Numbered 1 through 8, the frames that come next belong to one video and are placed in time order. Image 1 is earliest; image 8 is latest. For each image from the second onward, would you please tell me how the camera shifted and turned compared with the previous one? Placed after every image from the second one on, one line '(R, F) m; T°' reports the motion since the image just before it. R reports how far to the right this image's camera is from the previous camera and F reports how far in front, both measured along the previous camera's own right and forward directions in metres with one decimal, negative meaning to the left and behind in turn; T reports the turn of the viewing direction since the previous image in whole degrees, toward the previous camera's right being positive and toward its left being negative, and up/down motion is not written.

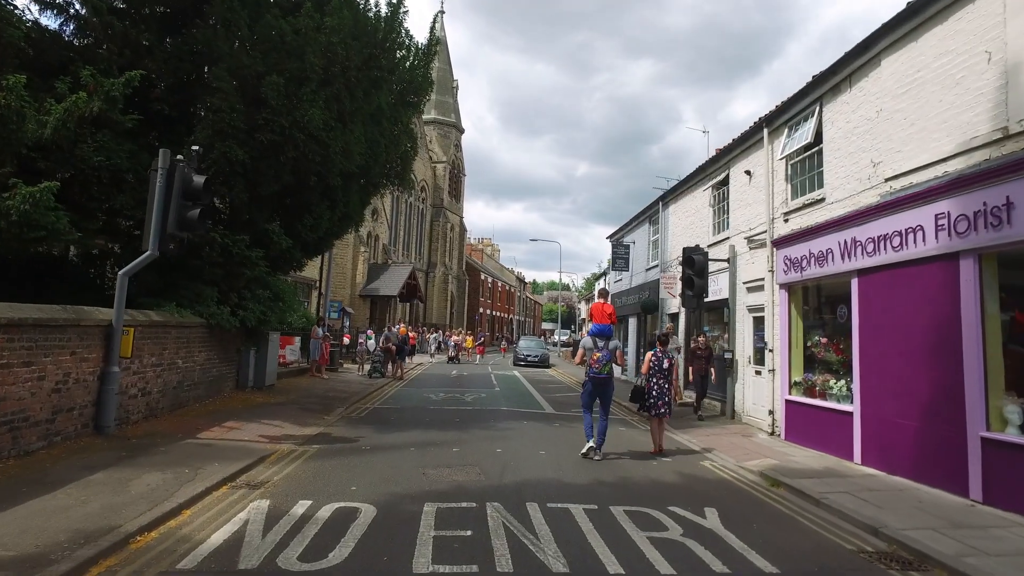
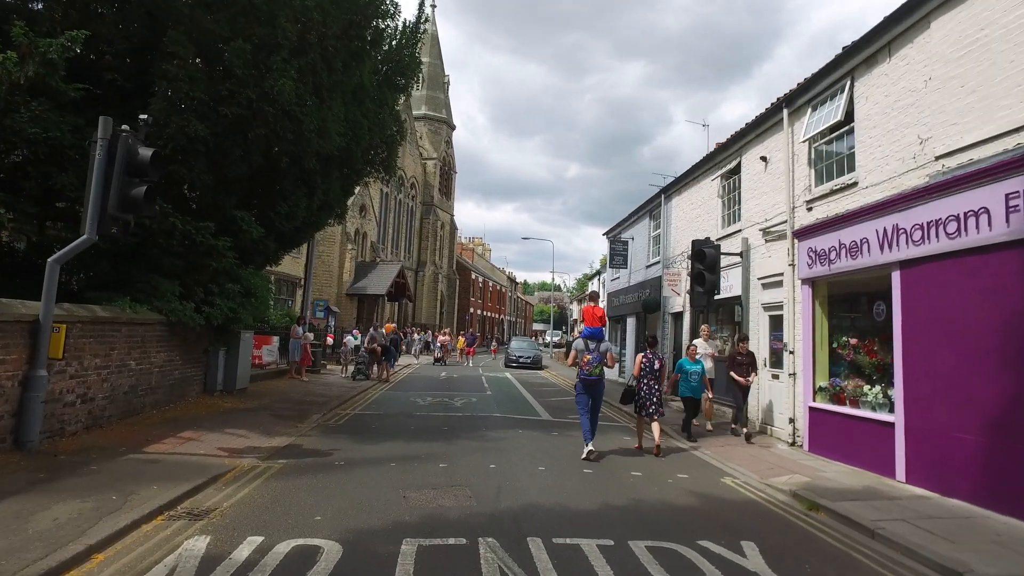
(-0.1, +1.0) m; +1°
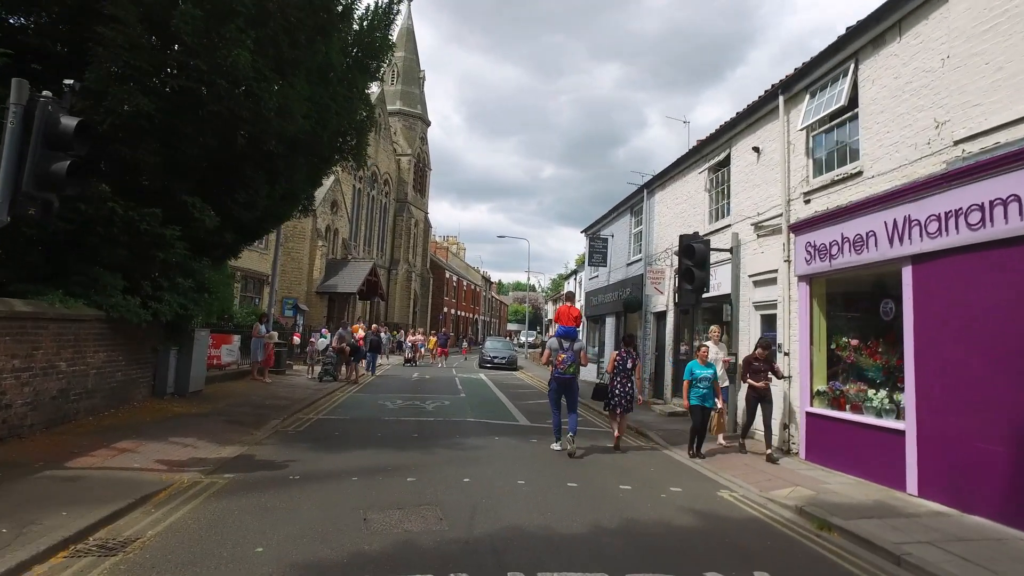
(0.0, +0.7) m; +2°
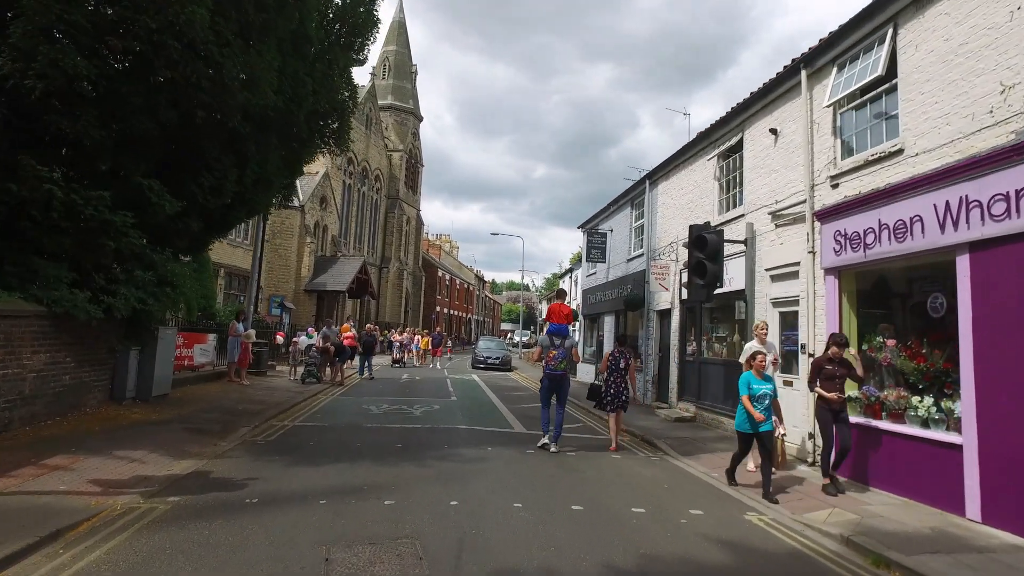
(0.0, +1.0) m; +1°
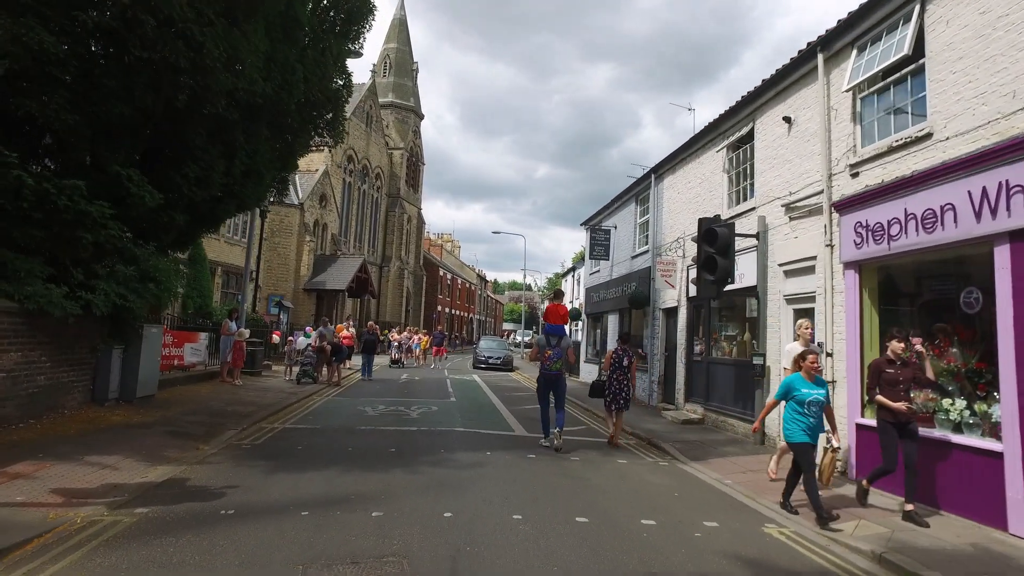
(0.0, +0.5) m; 0°
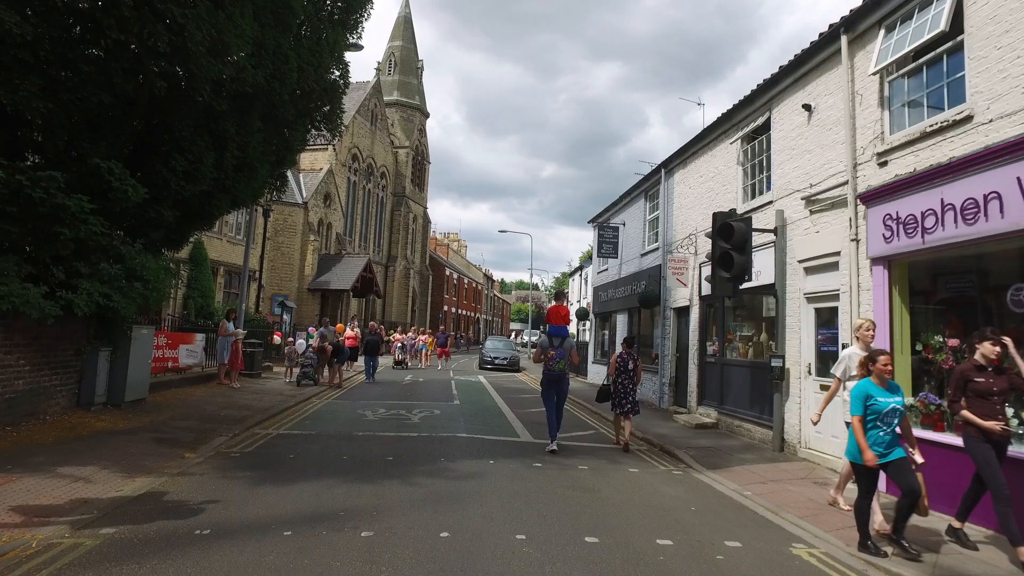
(0.0, +0.5) m; -1°
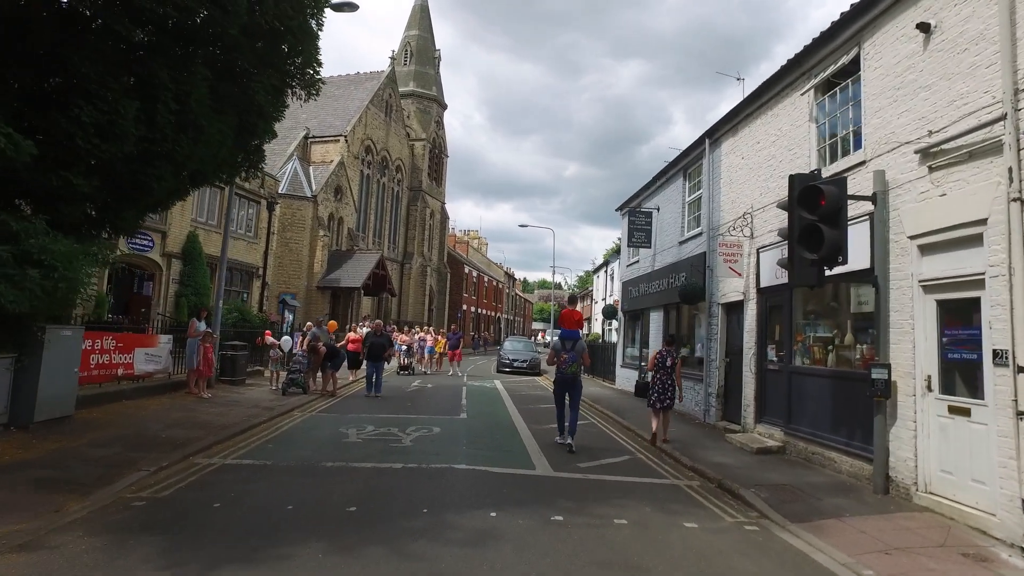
(+0.1, +2.2) m; -2°
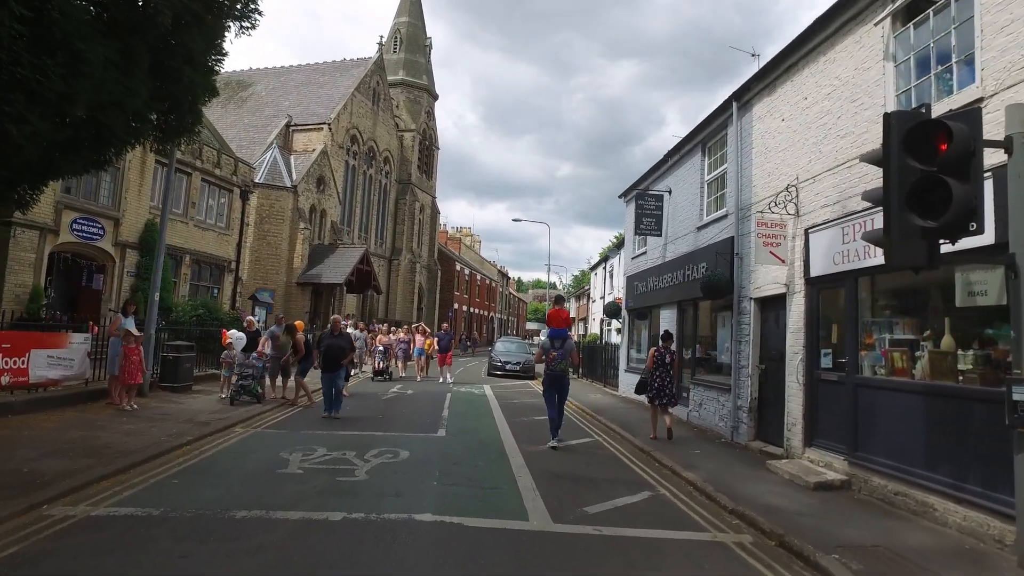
(+0.1, +2.1) m; 0°
